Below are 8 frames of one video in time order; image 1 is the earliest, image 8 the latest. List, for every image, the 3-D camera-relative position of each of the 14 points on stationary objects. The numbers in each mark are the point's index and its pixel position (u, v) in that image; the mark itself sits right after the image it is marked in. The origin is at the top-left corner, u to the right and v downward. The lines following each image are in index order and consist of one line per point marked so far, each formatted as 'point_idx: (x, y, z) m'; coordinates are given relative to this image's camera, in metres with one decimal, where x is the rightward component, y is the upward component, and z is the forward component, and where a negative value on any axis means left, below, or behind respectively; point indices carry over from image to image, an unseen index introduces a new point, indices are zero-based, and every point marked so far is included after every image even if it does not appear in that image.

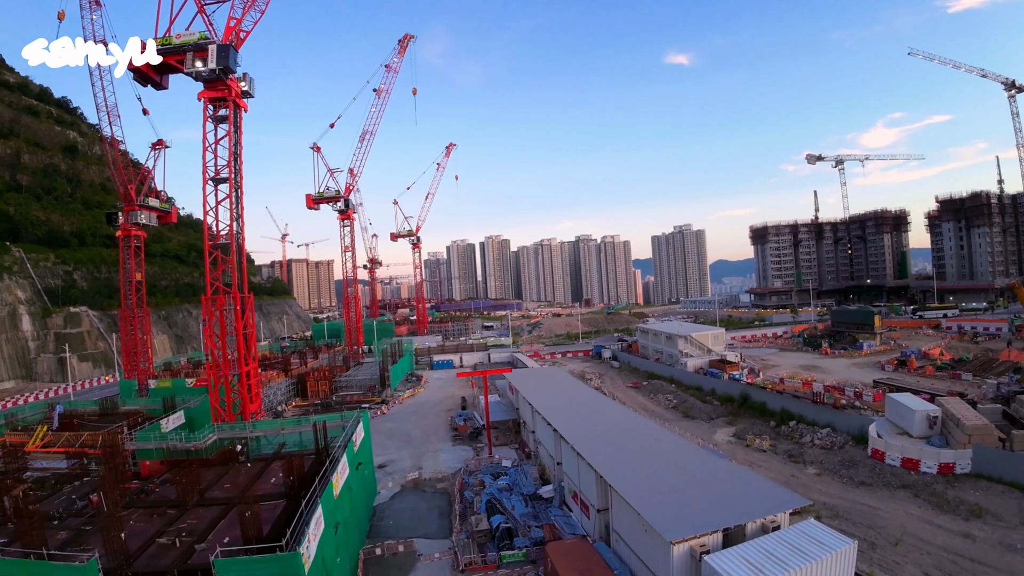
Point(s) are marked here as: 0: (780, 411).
0: (+8.3, -3.9, +15.5) m
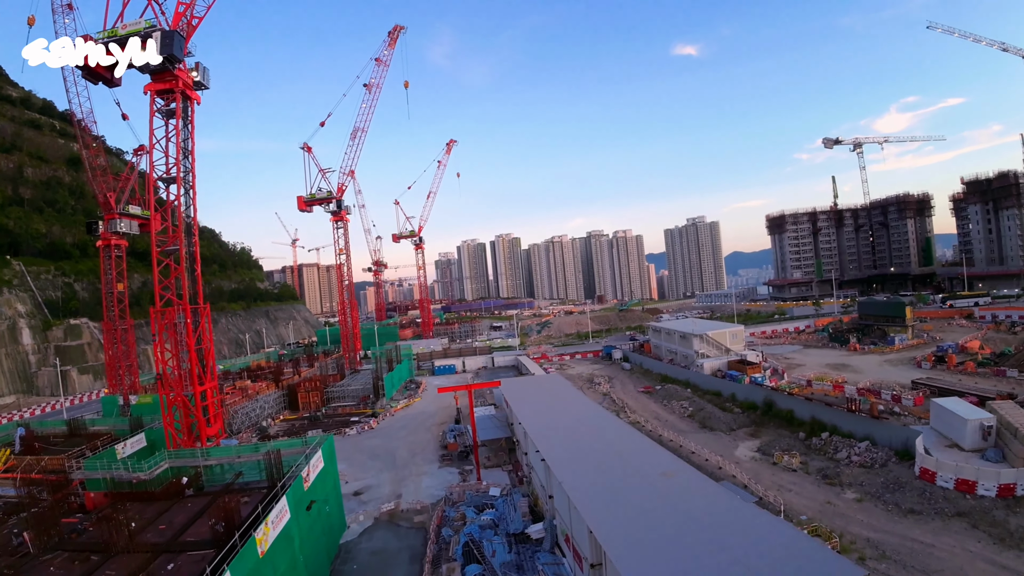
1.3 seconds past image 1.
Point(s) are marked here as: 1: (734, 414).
0: (+8.2, -3.7, +13.7) m
1: (+6.9, -4.0, +15.5) m
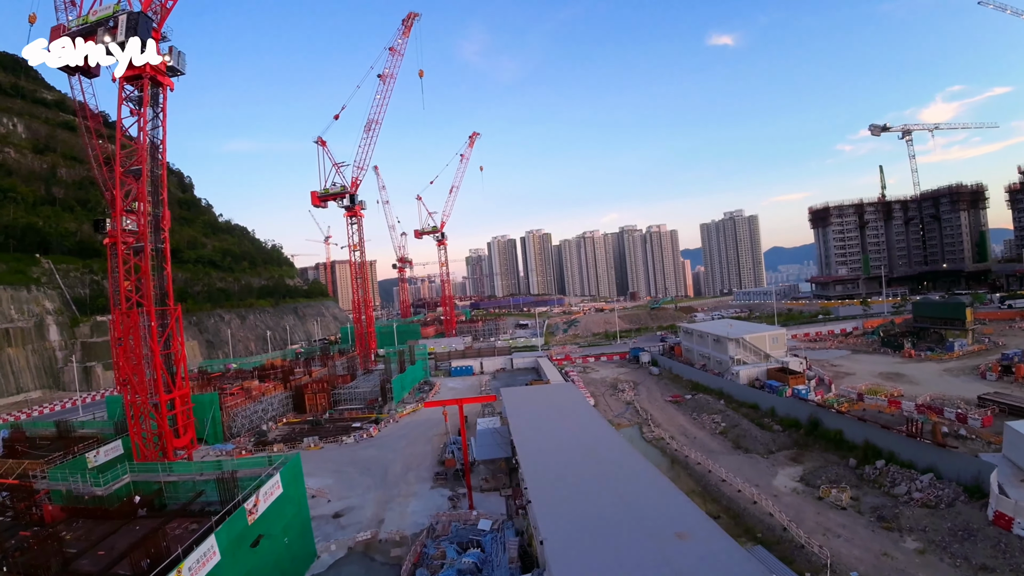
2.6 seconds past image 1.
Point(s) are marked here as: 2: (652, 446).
0: (+8.2, -3.7, +11.7) m
1: (+7.1, -4.0, +13.6) m
2: (+3.9, -4.4, +13.7) m
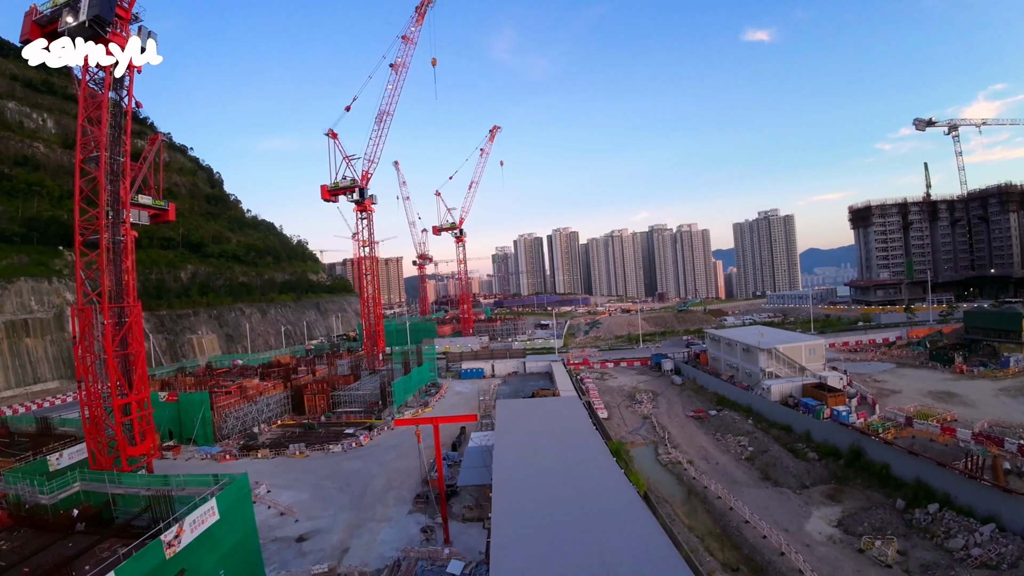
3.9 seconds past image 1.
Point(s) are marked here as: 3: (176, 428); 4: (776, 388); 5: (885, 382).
0: (+8.0, -3.8, +9.9) m
1: (+6.9, -4.1, +11.9) m
2: (+3.7, -4.5, +12.1) m
3: (-11.4, -4.7, +16.9) m
4: (+7.9, -3.0, +15.0) m
5: (+14.3, -3.6, +19.2) m
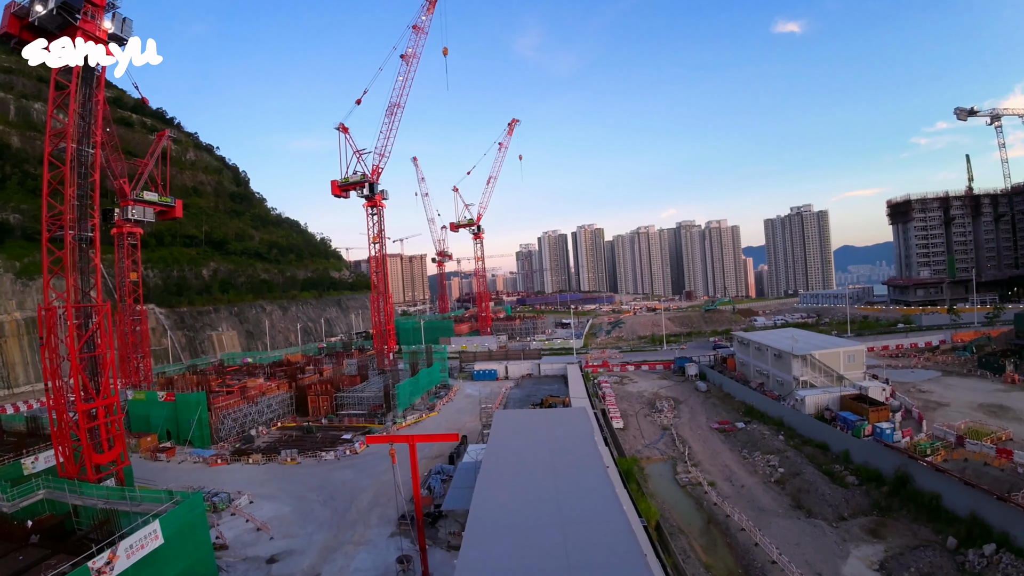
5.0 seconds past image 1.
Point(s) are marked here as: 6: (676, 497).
0: (+7.8, -3.8, +8.4) m
1: (+6.9, -4.1, +10.4) m
2: (+3.7, -4.5, +10.8) m
3: (-11.2, -4.6, +16.4) m
4: (+8.0, -3.0, +13.5) m
5: (+14.6, -3.6, +17.3) m
6: (+3.5, -4.5, +10.7) m
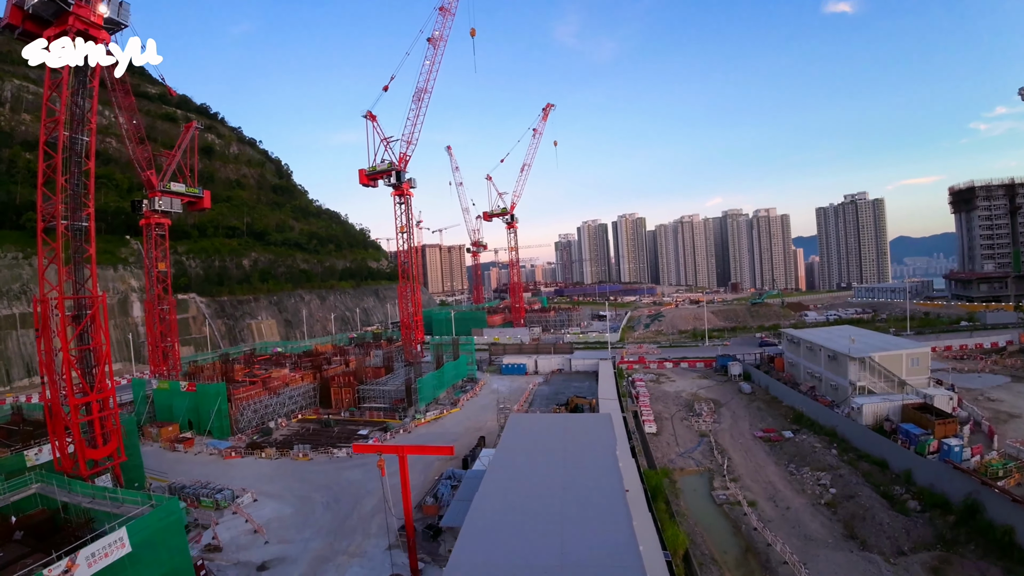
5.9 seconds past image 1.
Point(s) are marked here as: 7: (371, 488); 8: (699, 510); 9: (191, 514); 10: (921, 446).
0: (+7.8, -3.8, +6.8) m
1: (+7.1, -4.0, +8.9) m
2: (+3.9, -4.3, +9.5) m
3: (-10.4, -4.3, +16.4) m
4: (+8.4, -2.8, +11.9) m
5: (+15.3, -3.3, +15.2) m
6: (+3.7, -4.3, +9.5) m
7: (-3.1, -4.4, +10.9) m
8: (+3.6, -4.3, +9.8) m
9: (-6.5, -4.6, +10.2) m
10: (+8.4, -3.2, +10.1) m
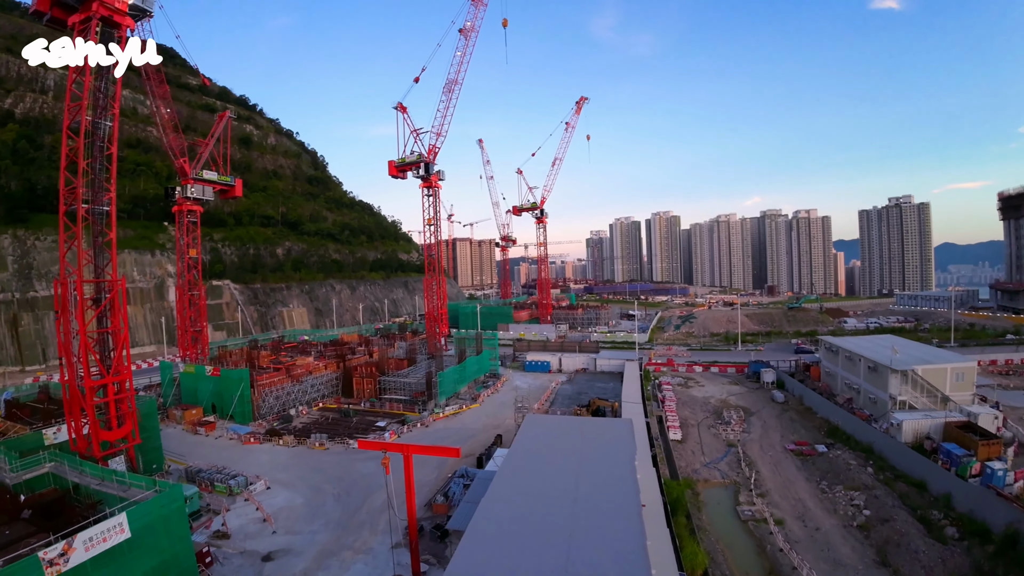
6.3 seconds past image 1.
0: (+7.9, -3.9, +6.0) m
1: (+7.3, -4.1, +8.1) m
2: (+4.1, -4.3, +8.9) m
3: (-9.8, -3.8, +16.6) m
4: (+8.8, -3.0, +11.0) m
5: (+15.9, -3.7, +13.8) m
6: (+3.9, -4.3, +8.9) m
7: (-2.8, -4.2, +10.8) m
8: (+3.8, -4.3, +9.2) m
9: (-6.3, -4.3, +10.2) m
10: (+8.7, -3.3, +9.2) m
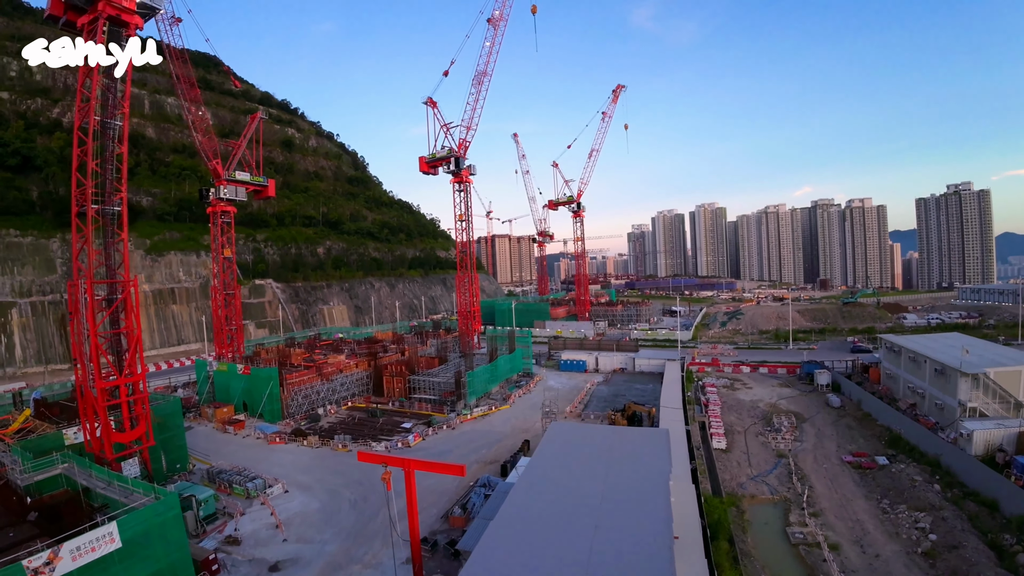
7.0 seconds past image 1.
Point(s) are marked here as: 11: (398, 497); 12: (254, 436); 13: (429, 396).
0: (+8.0, -3.8, +4.6) m
1: (+7.5, -4.0, +6.8) m
2: (+4.5, -4.2, +7.9) m
3: (-8.8, -3.8, +16.6) m
4: (+9.3, -2.8, +9.5) m
5: (+16.6, -3.4, +11.8) m
6: (+4.2, -4.2, +7.8) m
7: (-2.3, -4.1, +10.2) m
8: (+4.2, -4.2, +8.2) m
9: (-5.8, -4.3, +10.0) m
10: (+9.0, -3.2, +7.8) m
11: (-2.3, -4.2, +10.0) m
12: (-7.4, -4.3, +14.5) m
13: (-3.0, -3.9, +18.0) m
